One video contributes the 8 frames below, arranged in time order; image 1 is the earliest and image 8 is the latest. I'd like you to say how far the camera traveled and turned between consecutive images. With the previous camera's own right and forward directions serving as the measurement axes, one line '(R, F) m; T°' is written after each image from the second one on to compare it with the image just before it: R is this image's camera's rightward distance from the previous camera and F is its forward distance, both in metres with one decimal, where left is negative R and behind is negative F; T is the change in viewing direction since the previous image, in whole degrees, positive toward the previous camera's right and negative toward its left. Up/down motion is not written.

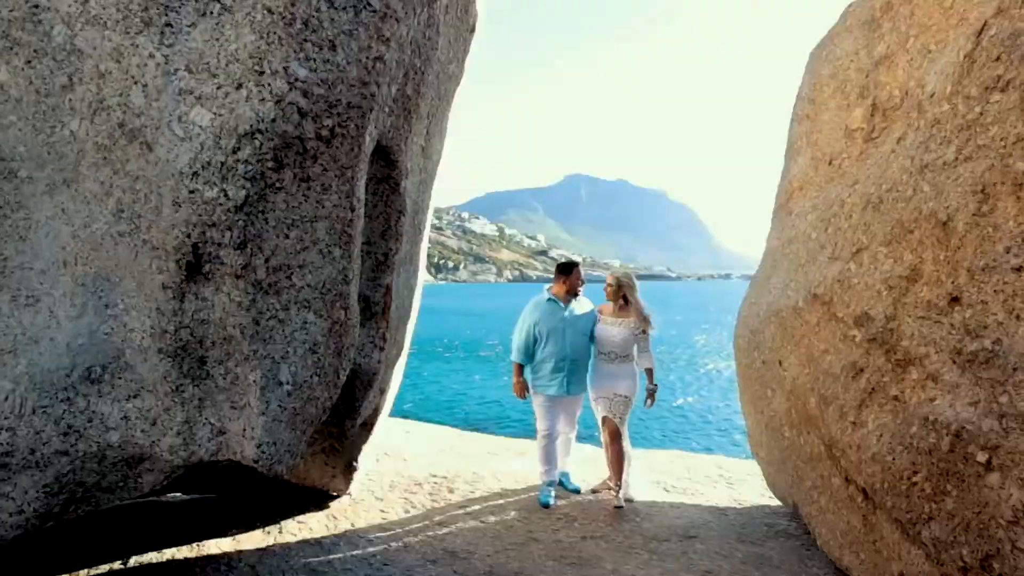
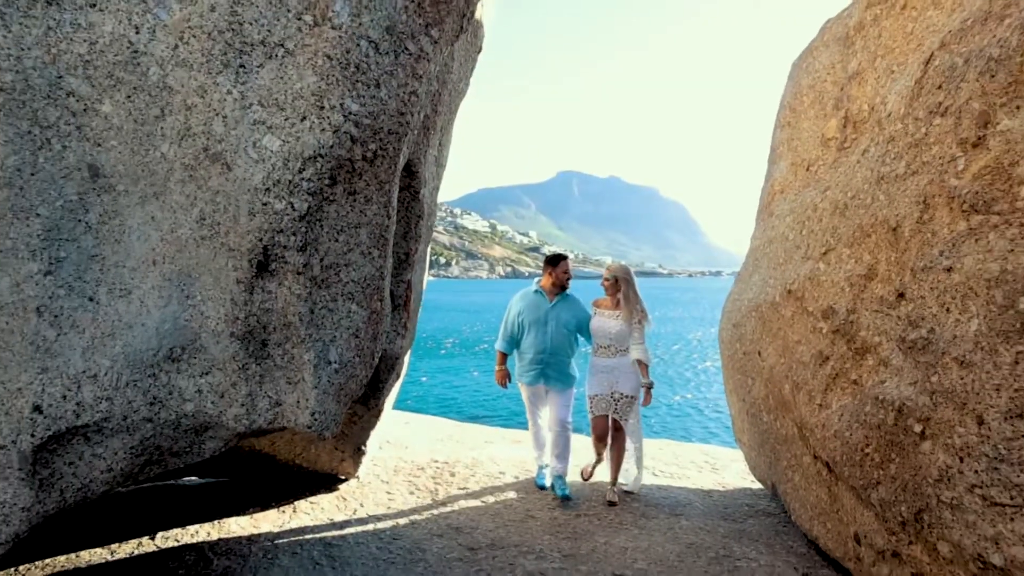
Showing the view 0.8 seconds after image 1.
(-0.1, -0.4) m; +1°
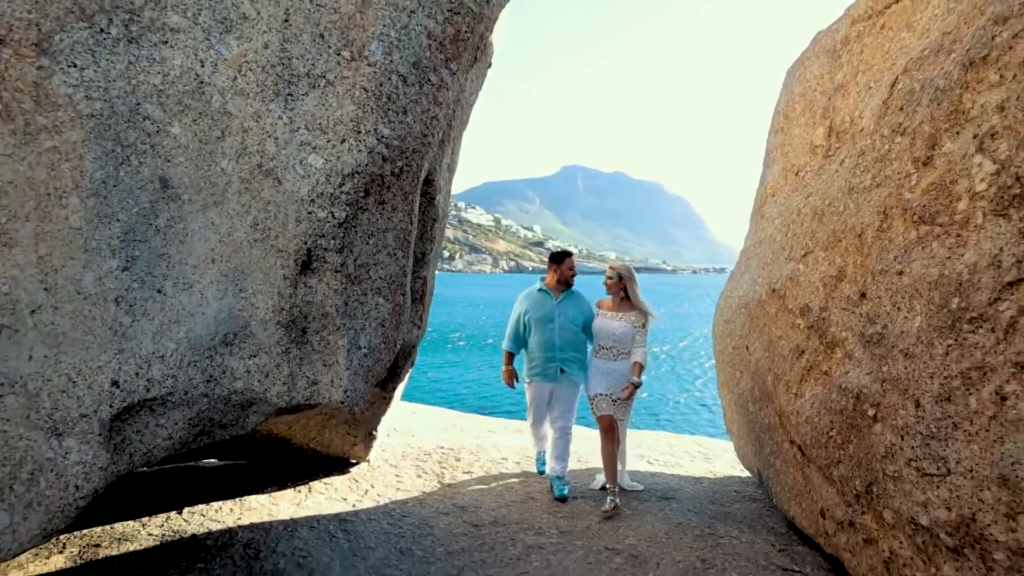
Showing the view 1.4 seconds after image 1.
(0.0, -0.4) m; 0°
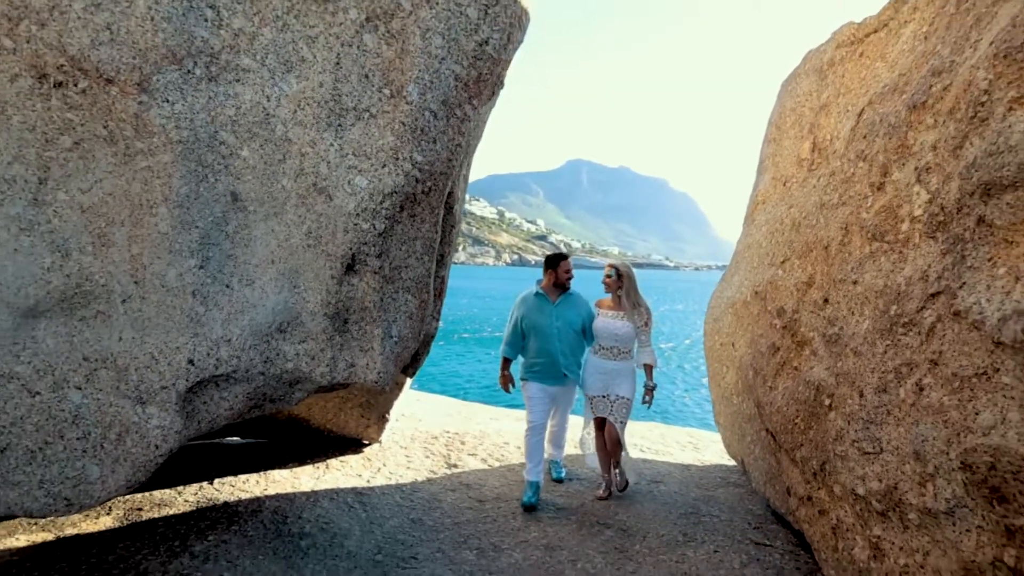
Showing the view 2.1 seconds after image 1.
(0.0, -0.5) m; 0°
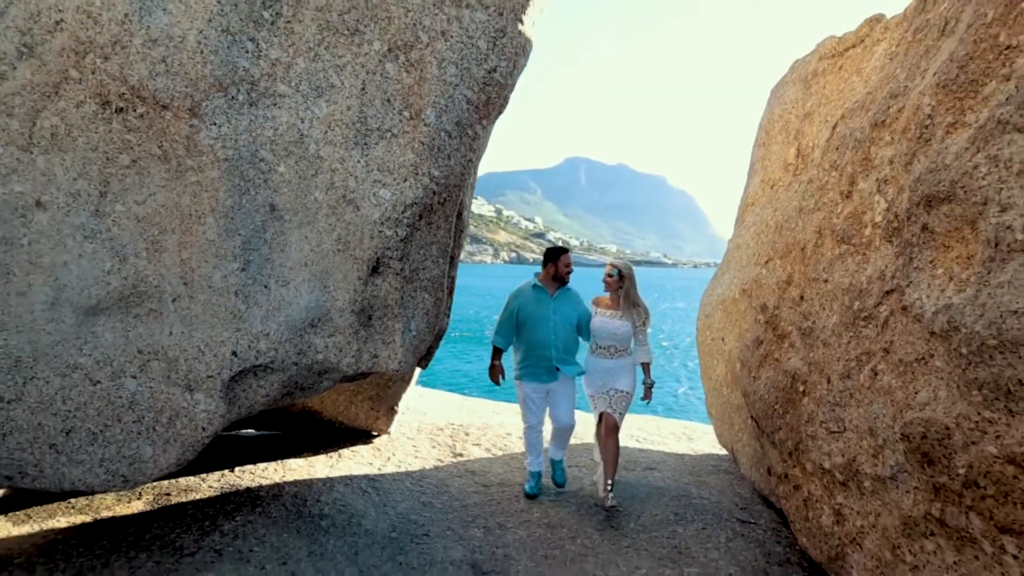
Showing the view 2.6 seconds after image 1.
(0.0, -0.4) m; 0°
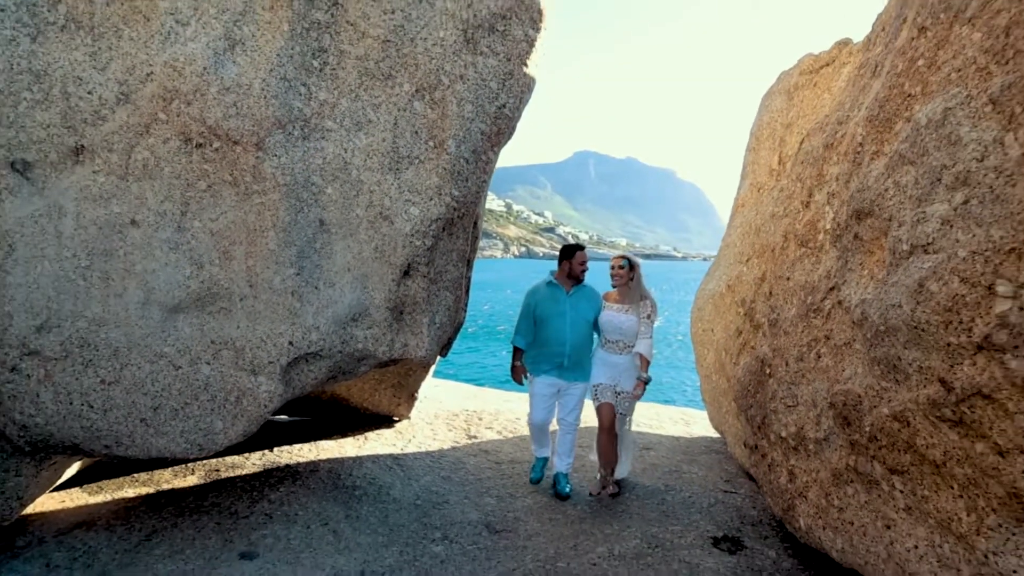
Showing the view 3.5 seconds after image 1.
(0.0, -0.7) m; -1°
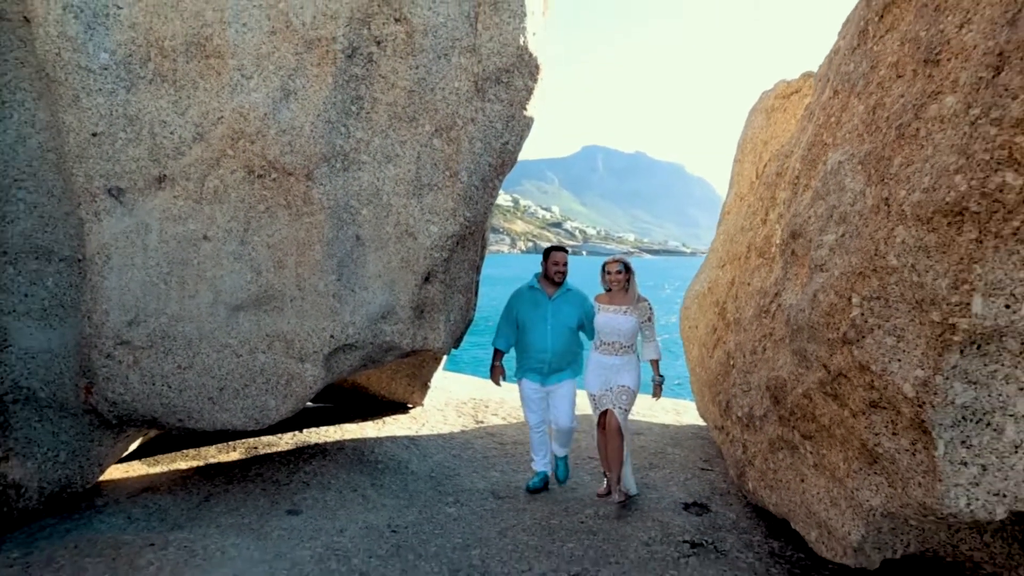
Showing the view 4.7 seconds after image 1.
(+0.1, -0.9) m; -1°
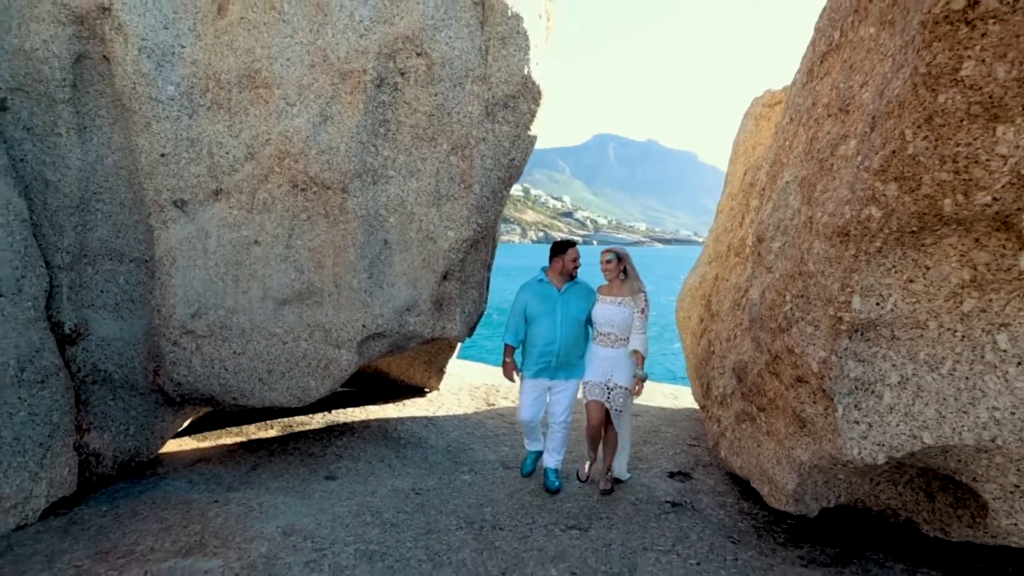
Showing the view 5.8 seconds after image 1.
(0.0, -0.8) m; -1°
